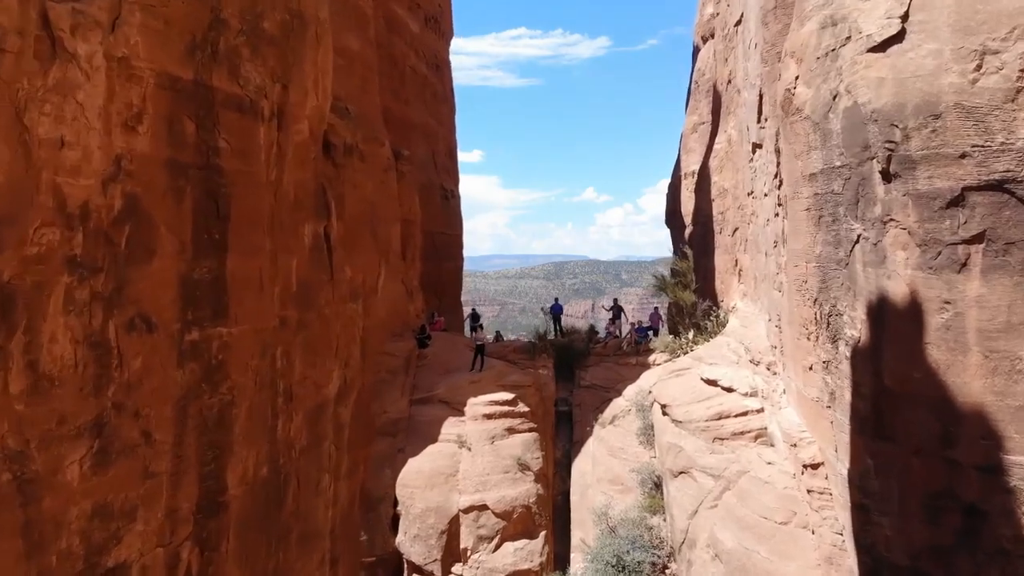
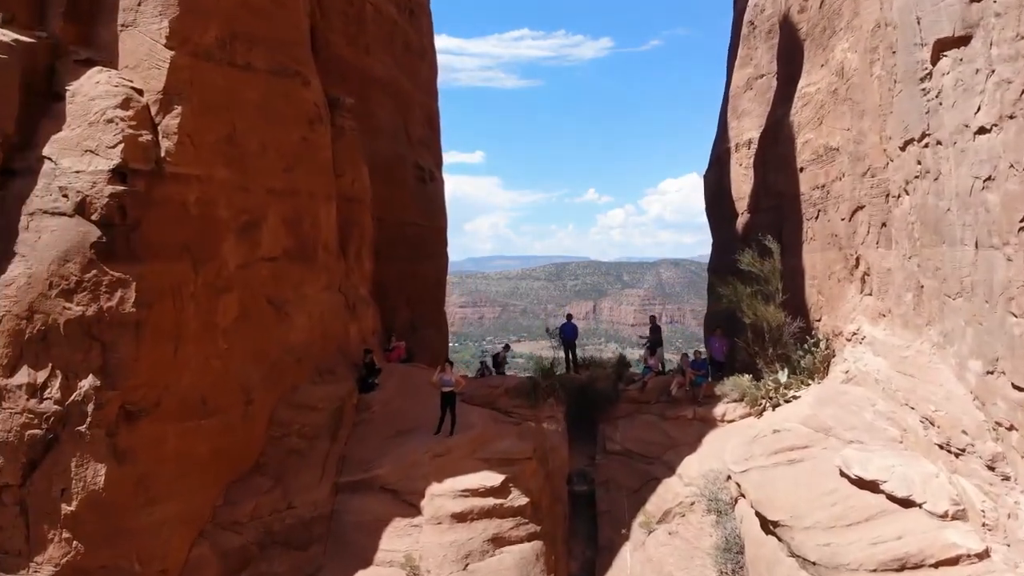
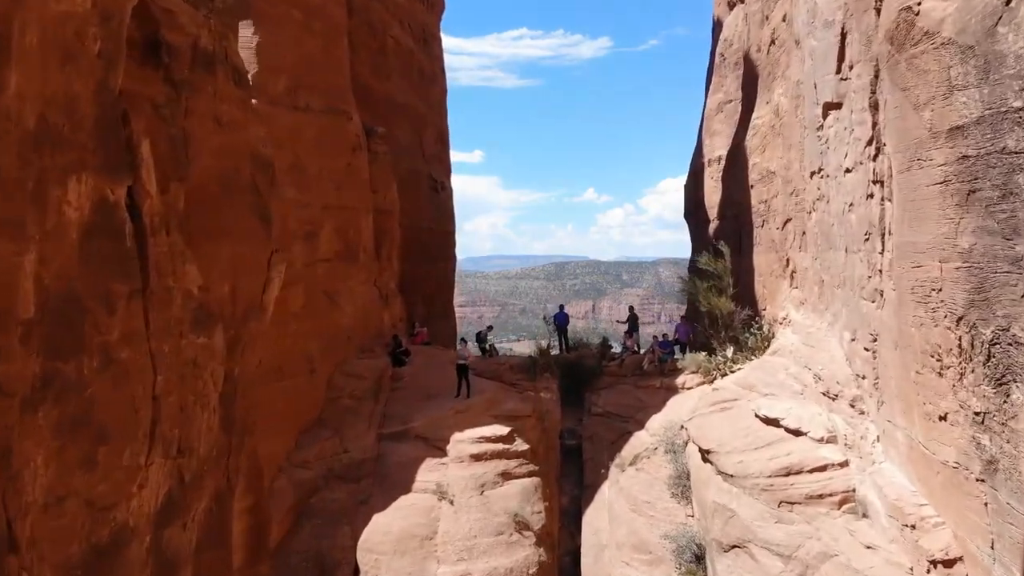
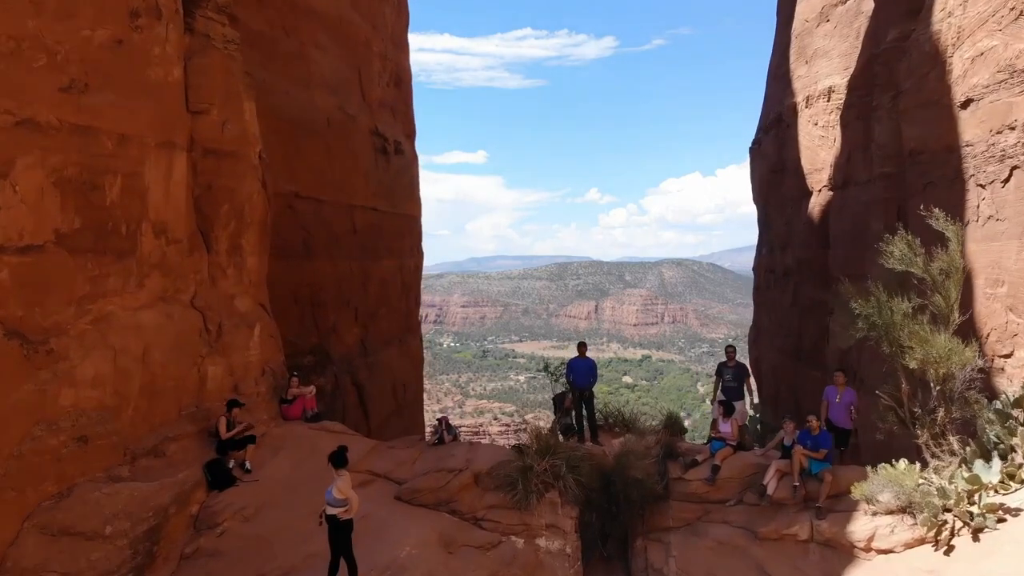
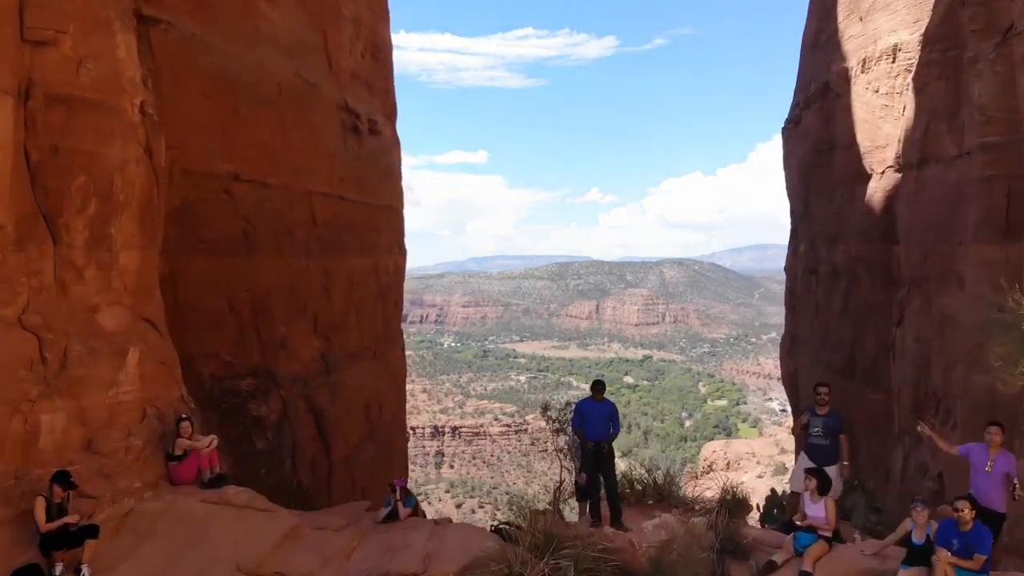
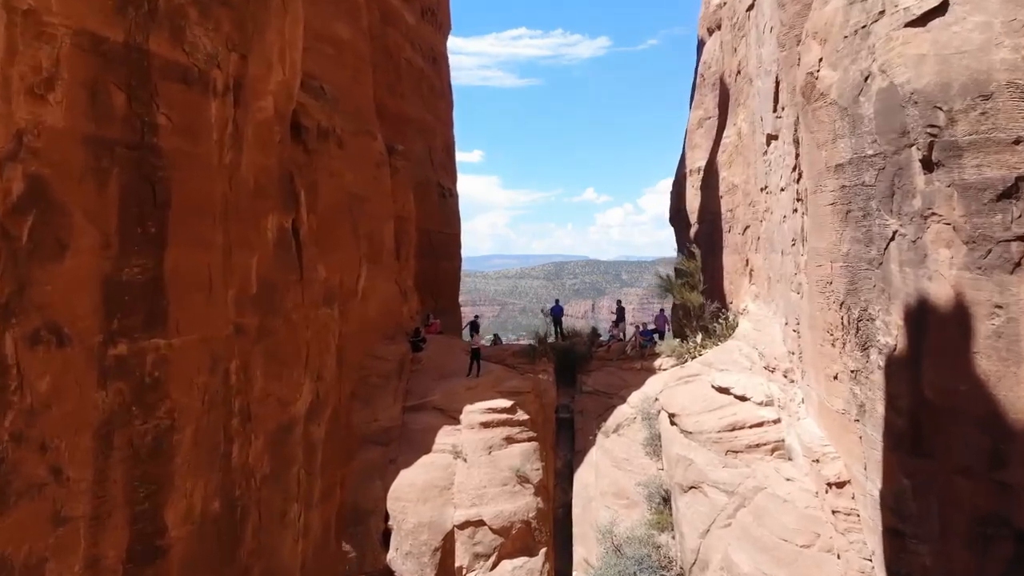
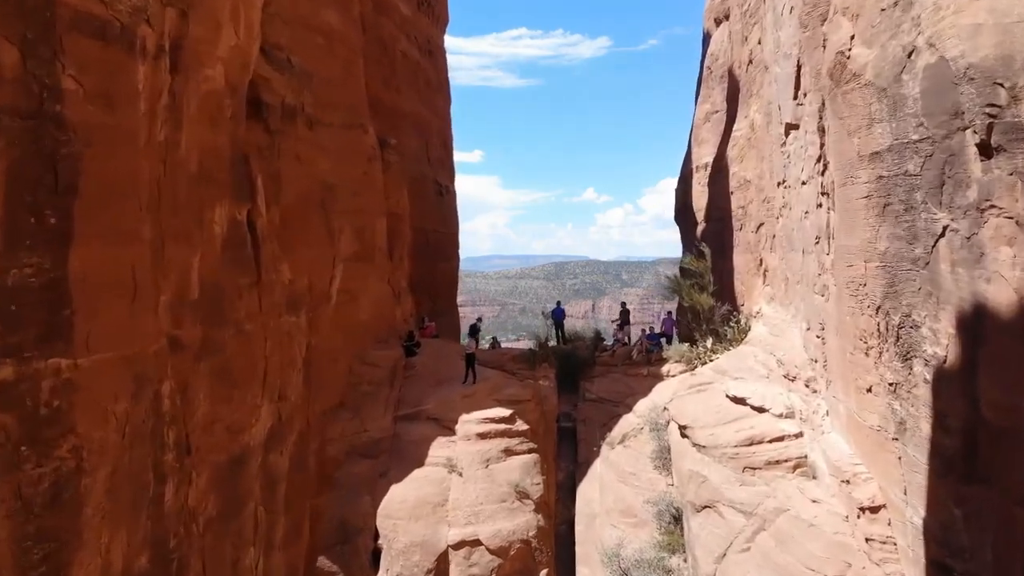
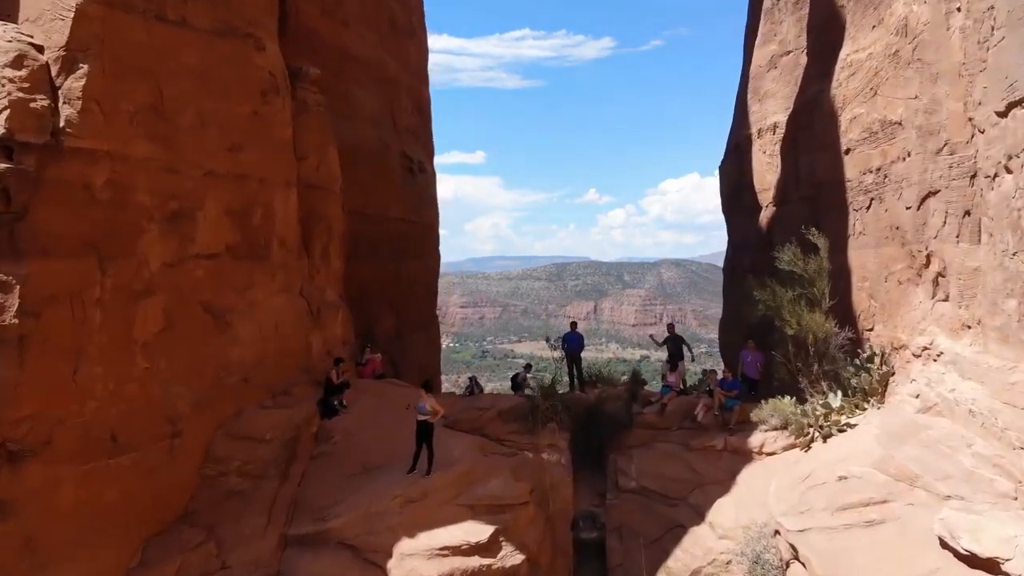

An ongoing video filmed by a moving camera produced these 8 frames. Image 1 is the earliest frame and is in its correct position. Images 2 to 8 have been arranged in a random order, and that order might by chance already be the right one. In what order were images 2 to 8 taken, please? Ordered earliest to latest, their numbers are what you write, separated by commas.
6, 7, 3, 2, 8, 4, 5
